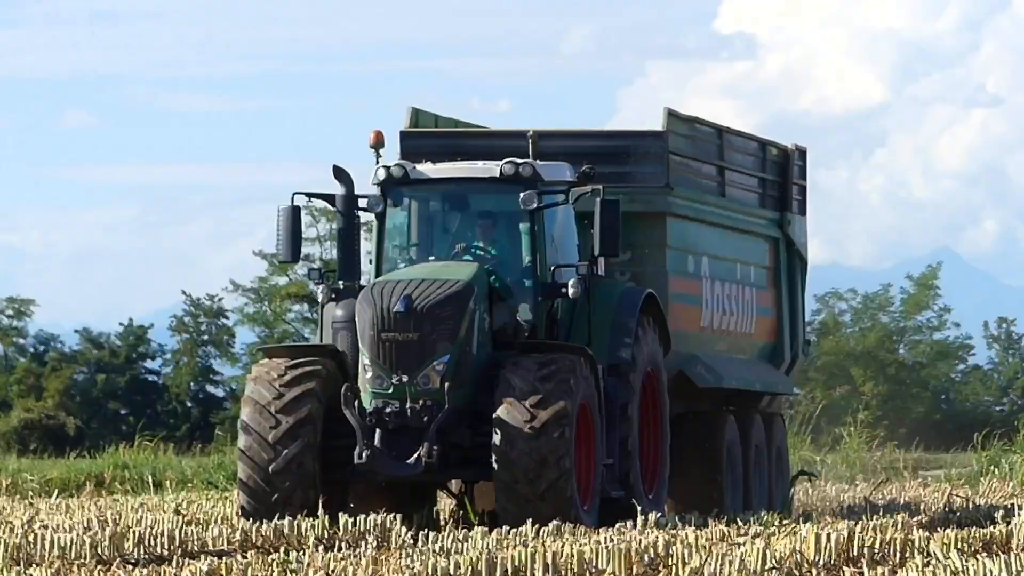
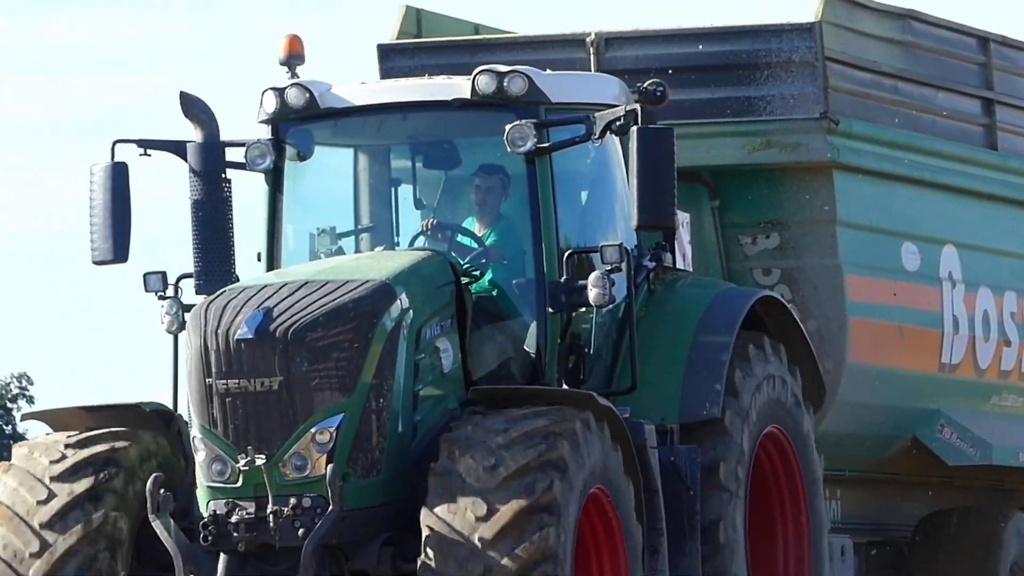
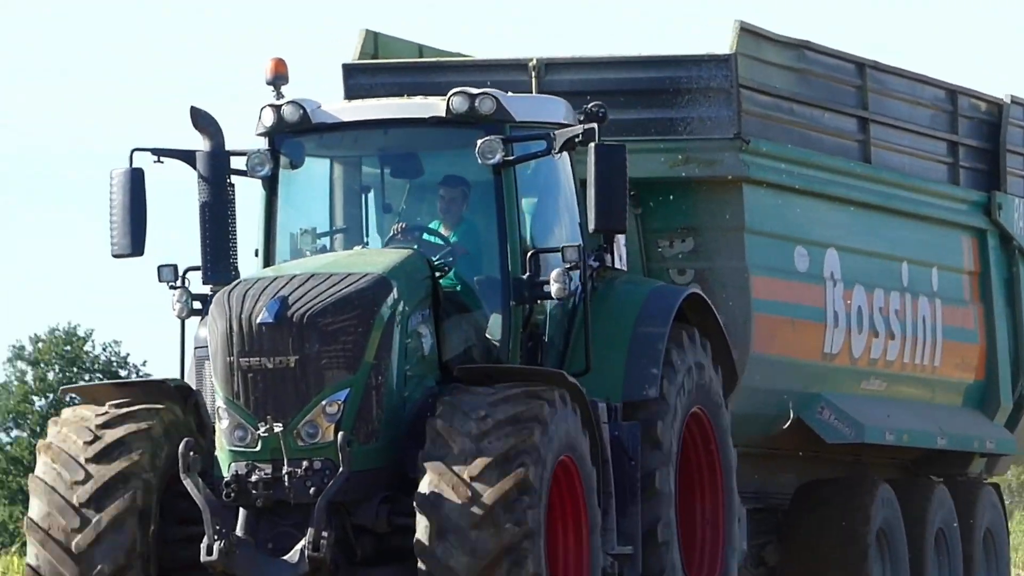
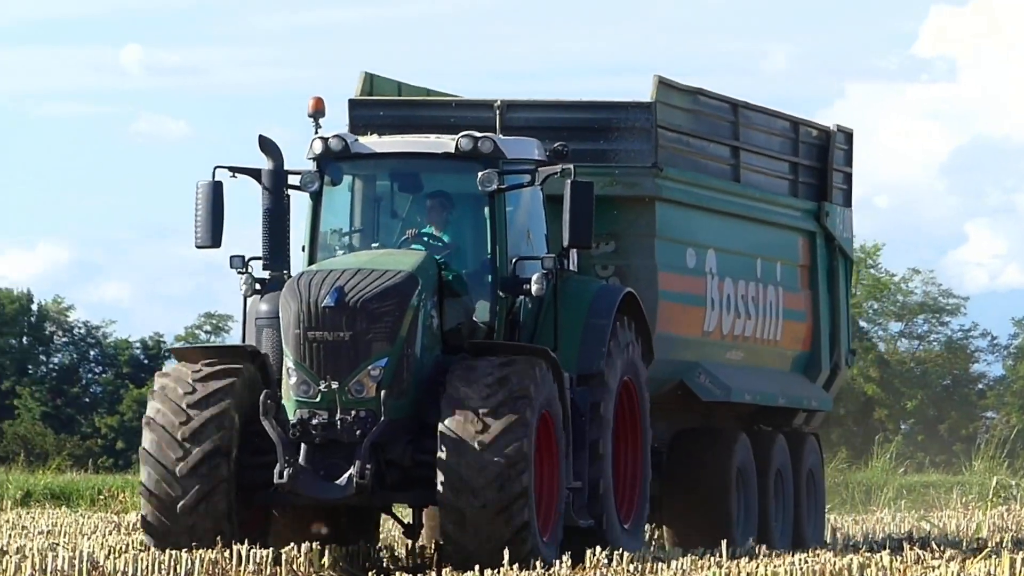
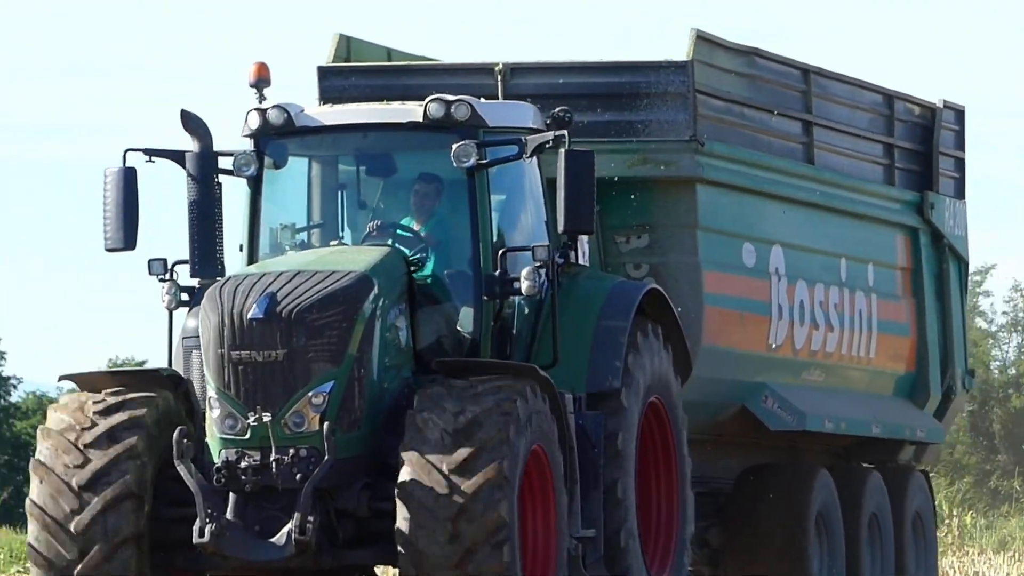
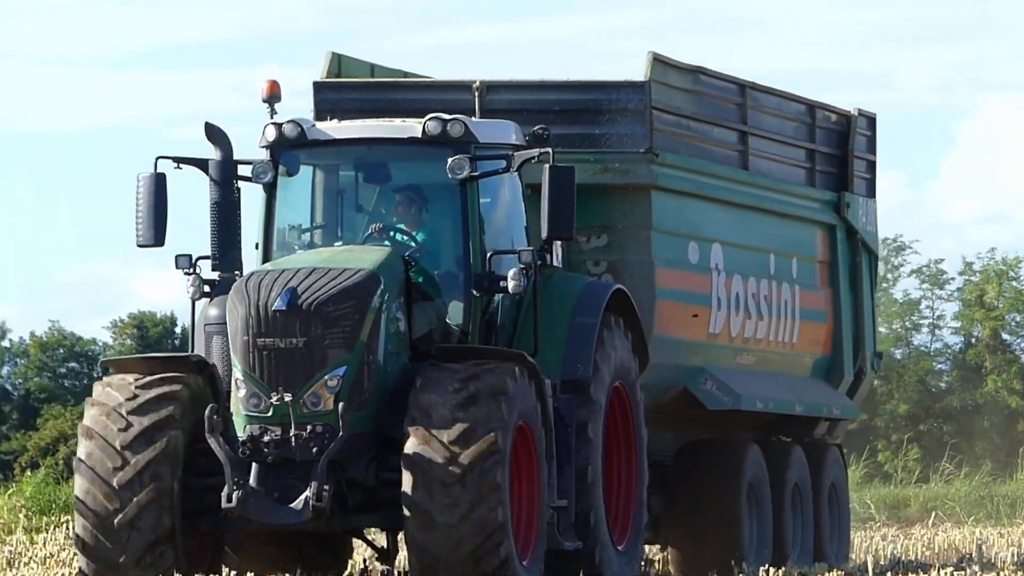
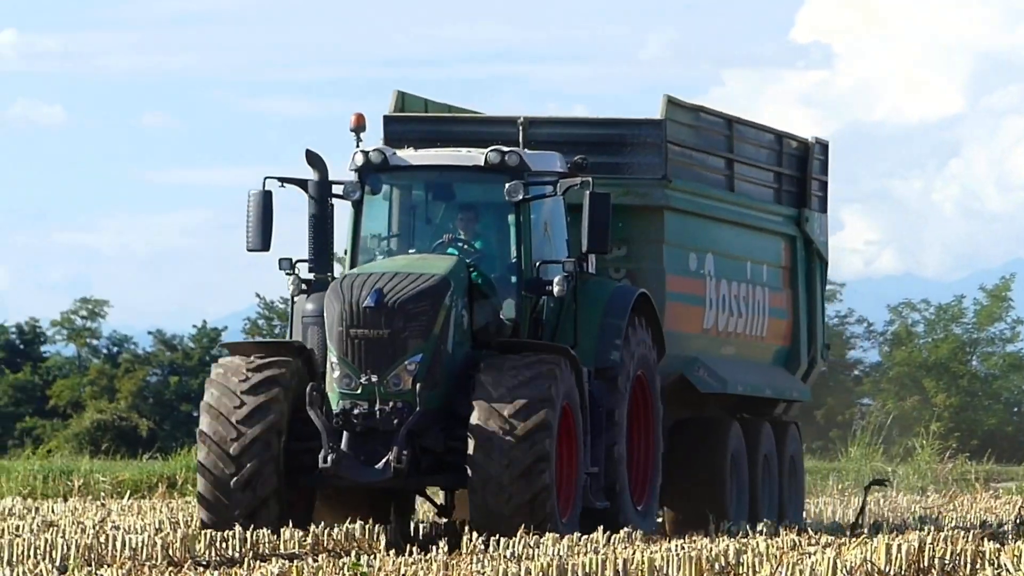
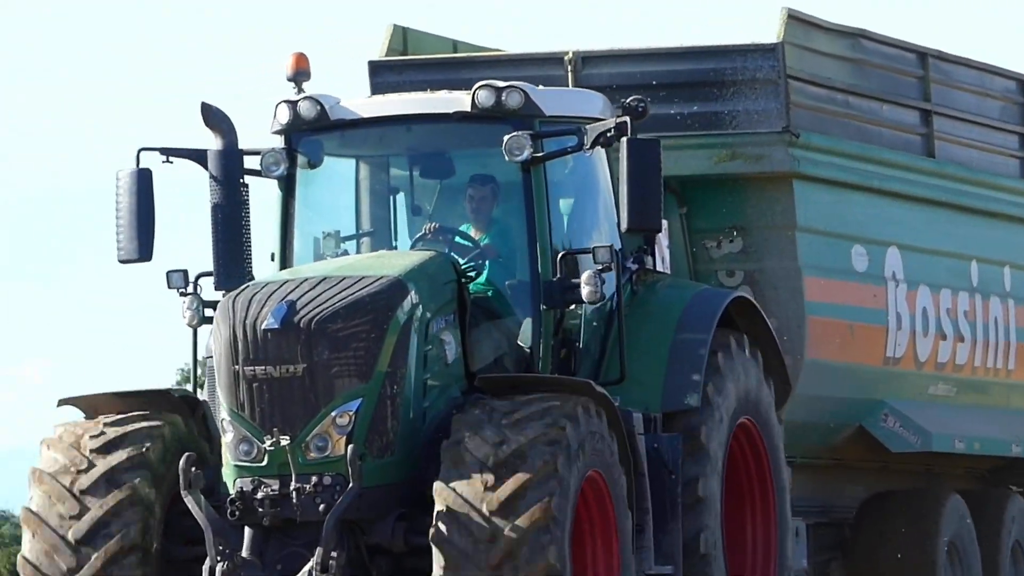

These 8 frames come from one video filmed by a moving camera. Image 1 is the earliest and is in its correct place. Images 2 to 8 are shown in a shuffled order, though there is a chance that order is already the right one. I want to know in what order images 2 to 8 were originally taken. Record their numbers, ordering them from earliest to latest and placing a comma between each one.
7, 4, 6, 5, 3, 8, 2
